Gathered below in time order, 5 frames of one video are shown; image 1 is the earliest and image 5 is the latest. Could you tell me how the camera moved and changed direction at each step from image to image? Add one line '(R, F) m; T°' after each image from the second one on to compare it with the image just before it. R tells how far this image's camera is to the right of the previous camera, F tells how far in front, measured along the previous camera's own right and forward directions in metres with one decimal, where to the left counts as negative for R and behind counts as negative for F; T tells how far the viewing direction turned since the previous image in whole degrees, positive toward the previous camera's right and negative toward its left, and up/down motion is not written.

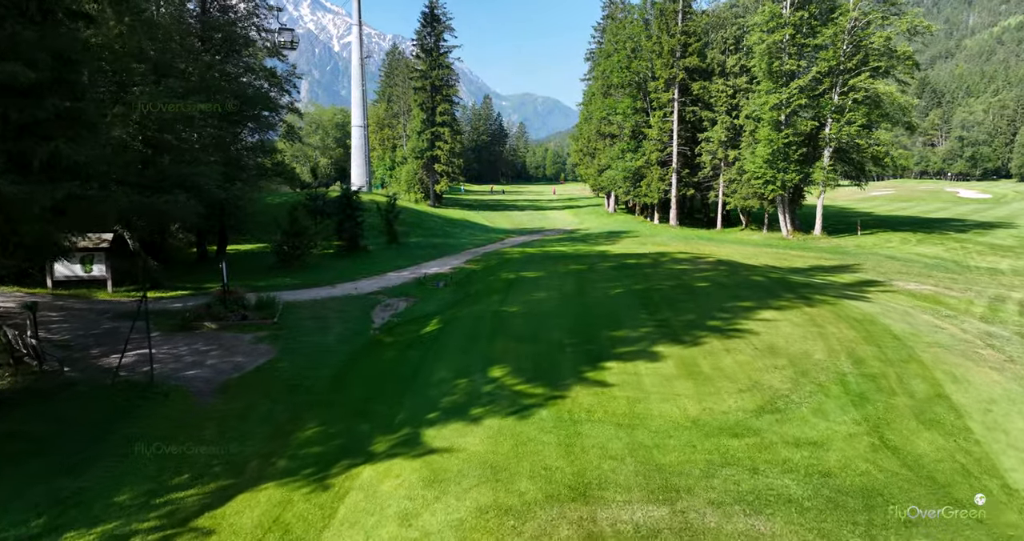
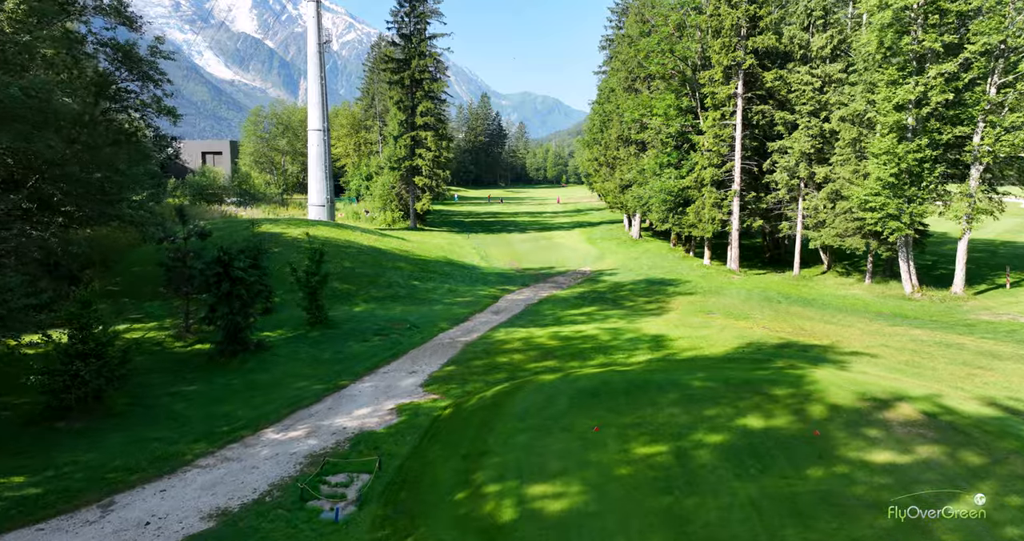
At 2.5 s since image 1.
(0.0, +10.6) m; 0°
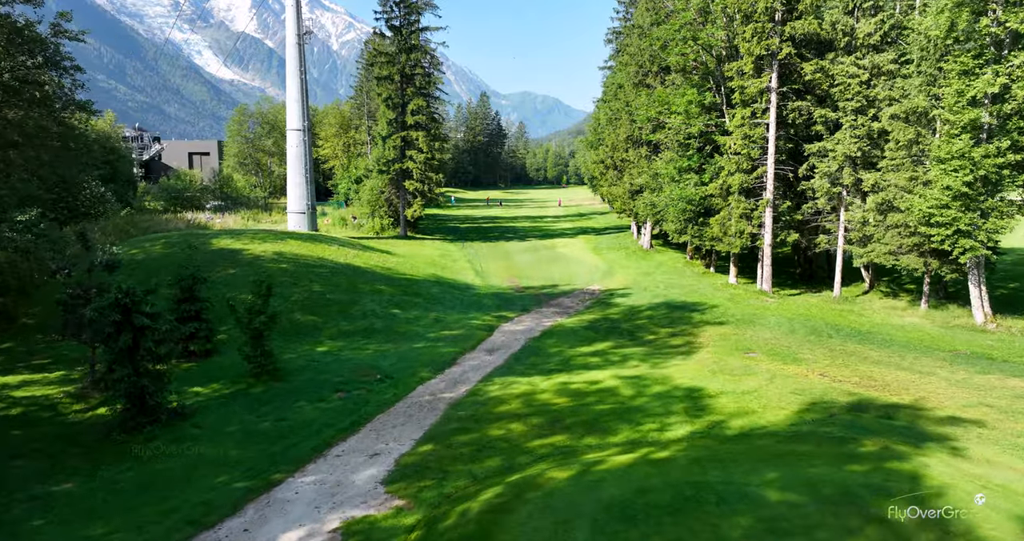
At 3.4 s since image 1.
(+0.1, +3.6) m; 0°
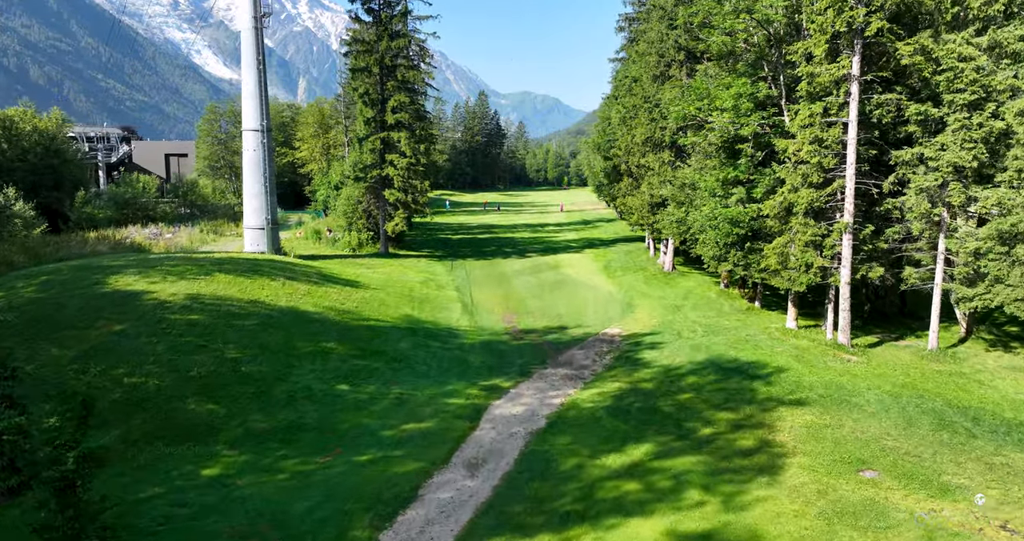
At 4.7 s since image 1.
(+0.1, +5.8) m; 0°
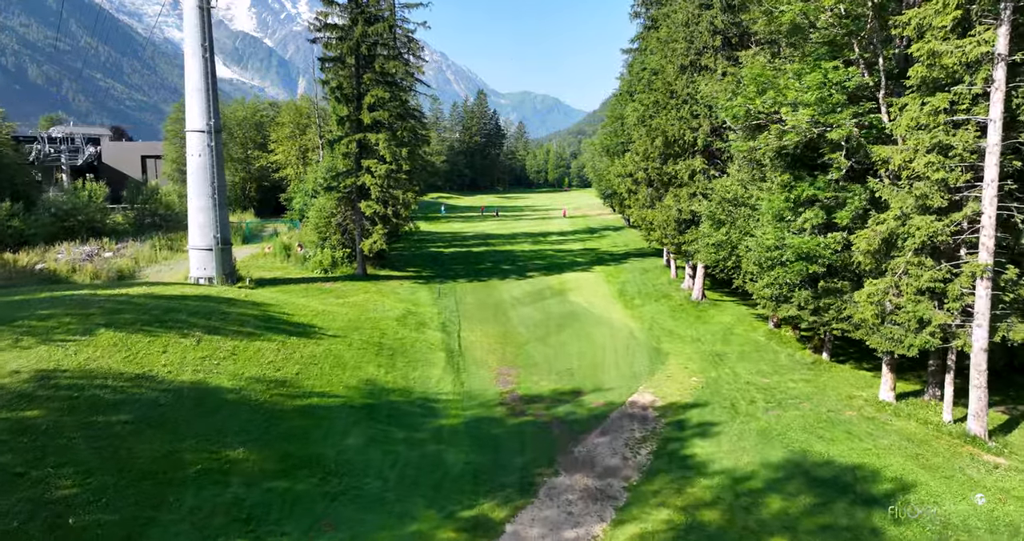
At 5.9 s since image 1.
(+0.1, +5.3) m; 0°
